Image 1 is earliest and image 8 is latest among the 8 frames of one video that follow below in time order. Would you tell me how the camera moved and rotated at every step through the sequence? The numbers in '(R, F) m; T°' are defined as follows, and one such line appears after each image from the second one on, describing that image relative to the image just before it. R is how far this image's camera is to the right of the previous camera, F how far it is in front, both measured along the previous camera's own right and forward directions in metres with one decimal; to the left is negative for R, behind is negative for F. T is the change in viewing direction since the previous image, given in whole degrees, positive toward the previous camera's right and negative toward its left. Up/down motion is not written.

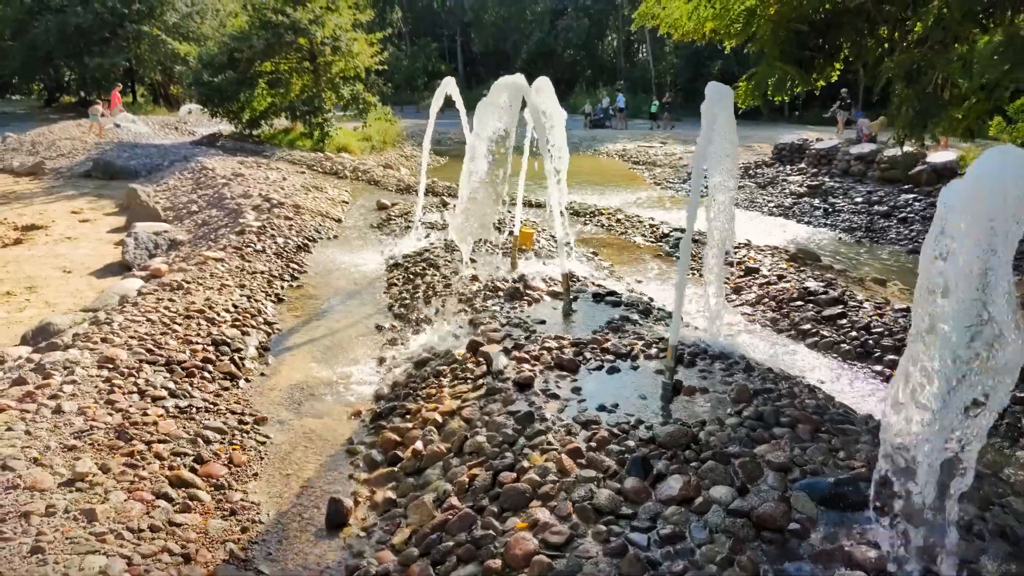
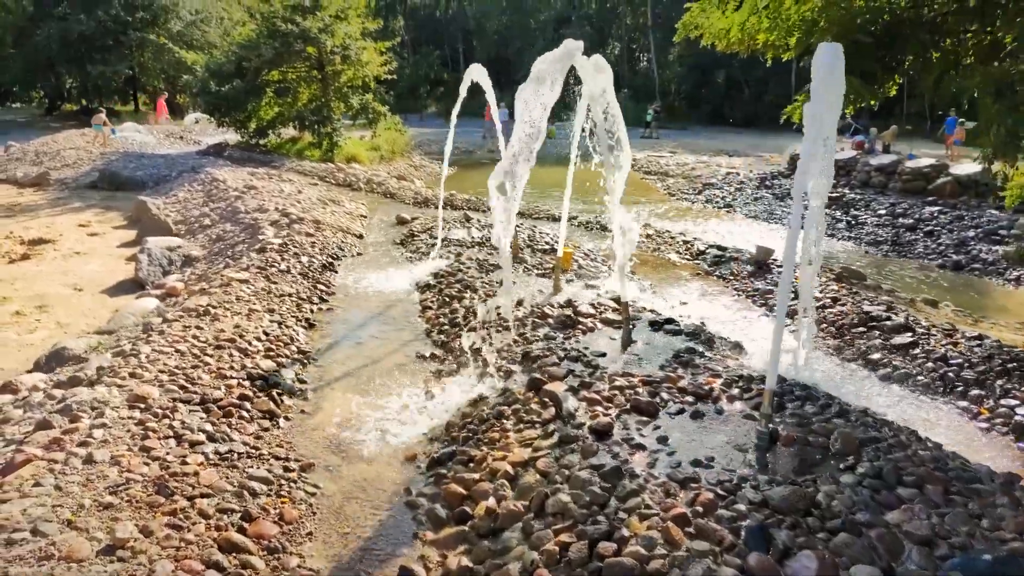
(-0.4, +0.4) m; 0°
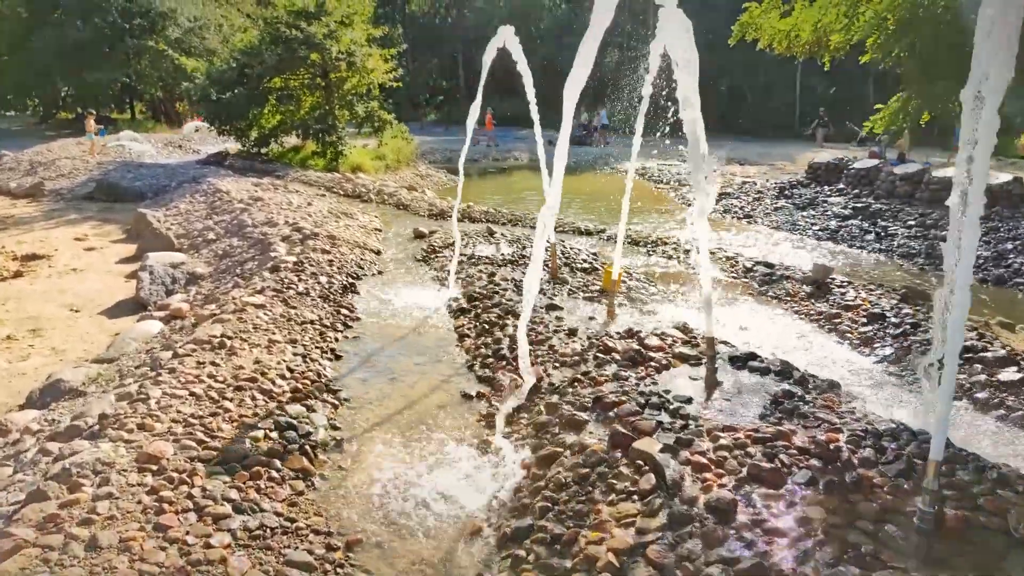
(-0.5, +0.7) m; 0°
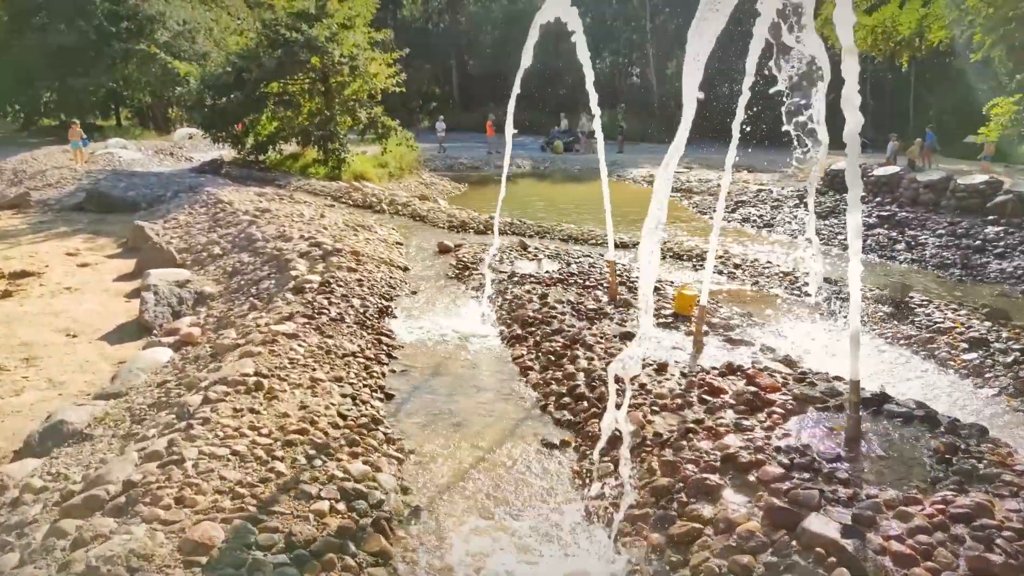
(-0.7, +0.7) m; +1°
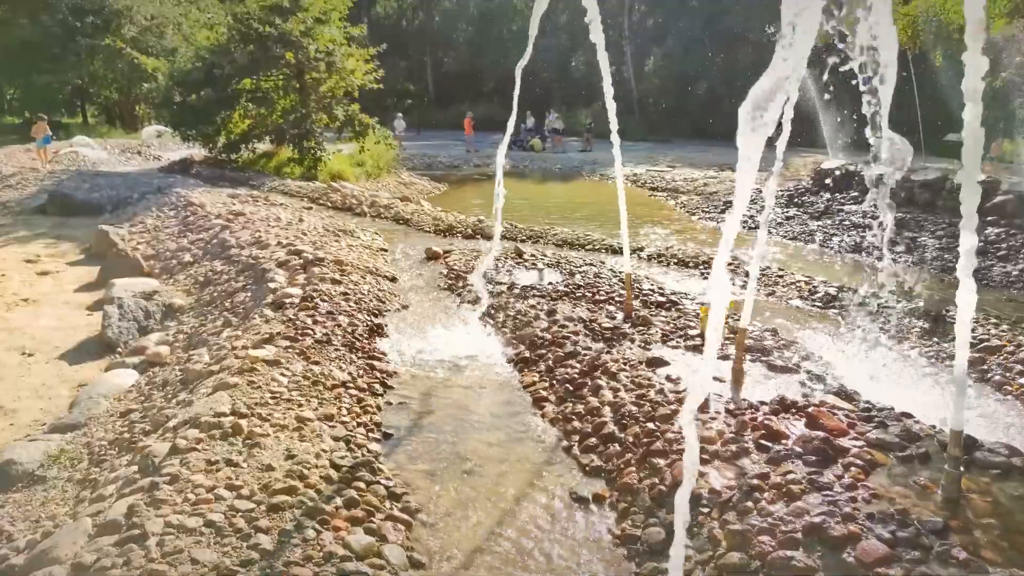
(-0.3, +0.7) m; +2°
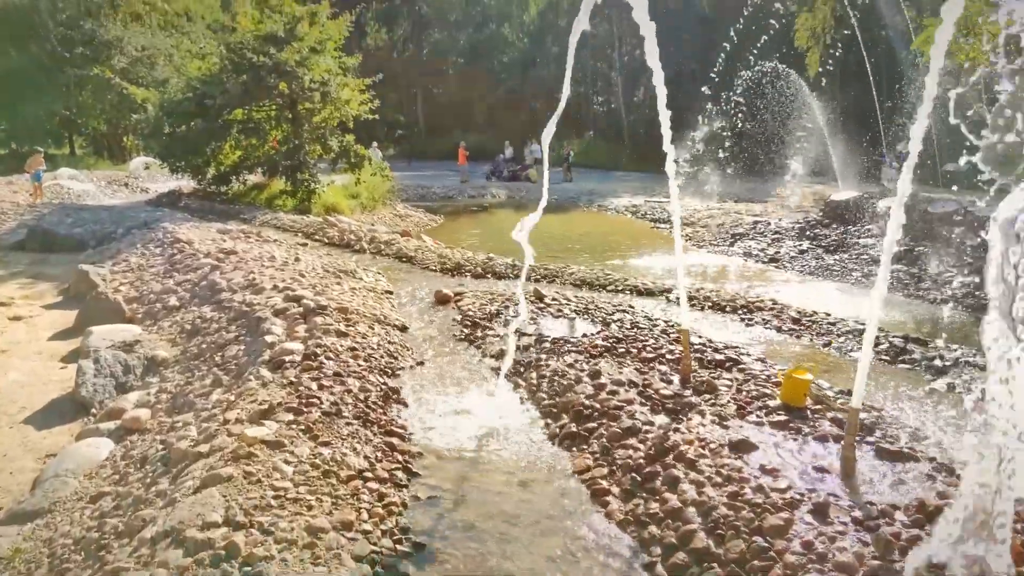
(-0.4, +0.9) m; +1°
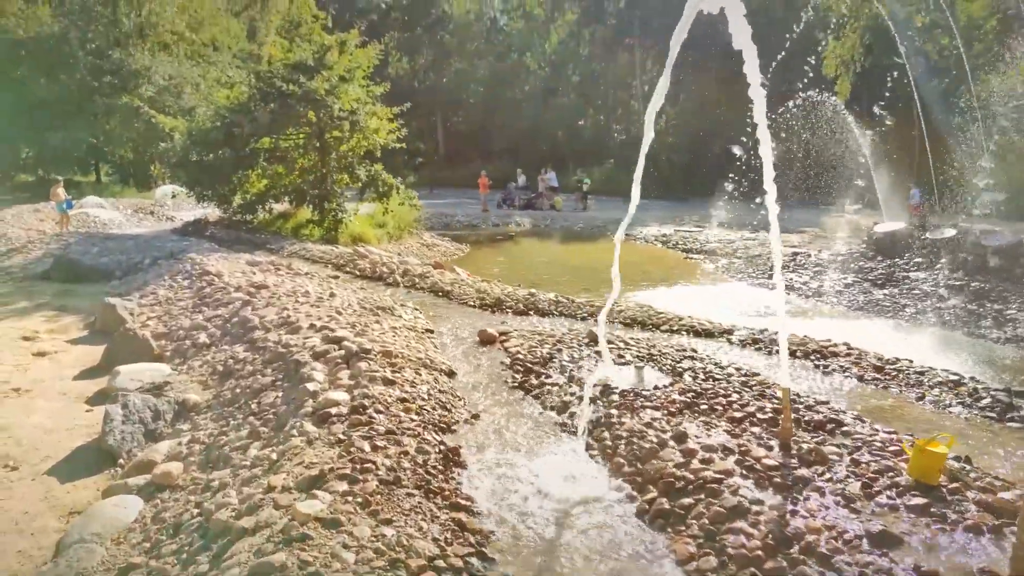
(-0.4, +0.6) m; -1°
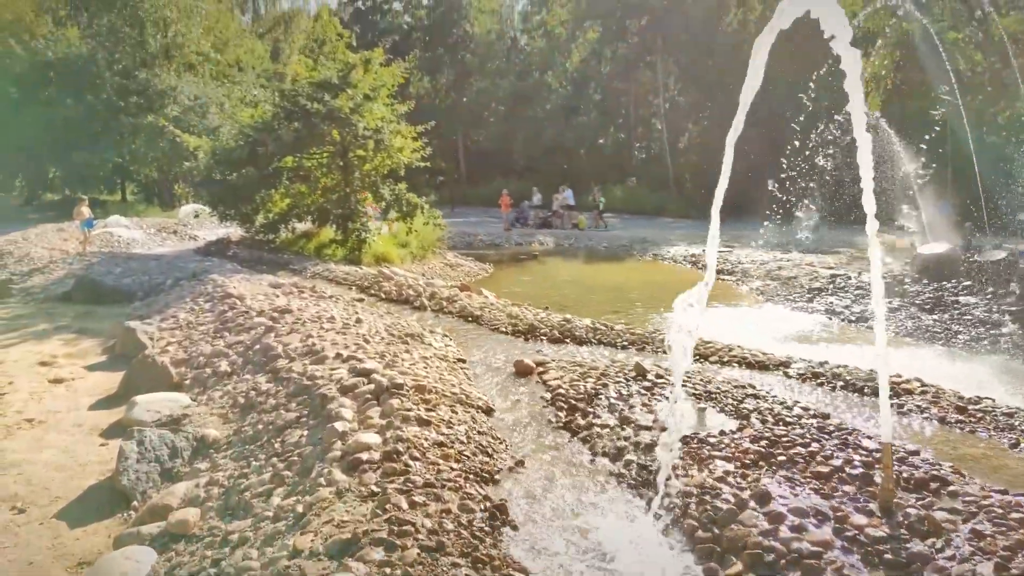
(-0.2, +0.6) m; -1°
